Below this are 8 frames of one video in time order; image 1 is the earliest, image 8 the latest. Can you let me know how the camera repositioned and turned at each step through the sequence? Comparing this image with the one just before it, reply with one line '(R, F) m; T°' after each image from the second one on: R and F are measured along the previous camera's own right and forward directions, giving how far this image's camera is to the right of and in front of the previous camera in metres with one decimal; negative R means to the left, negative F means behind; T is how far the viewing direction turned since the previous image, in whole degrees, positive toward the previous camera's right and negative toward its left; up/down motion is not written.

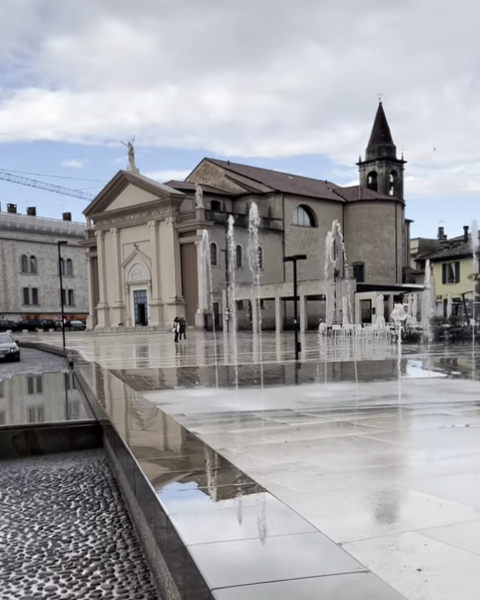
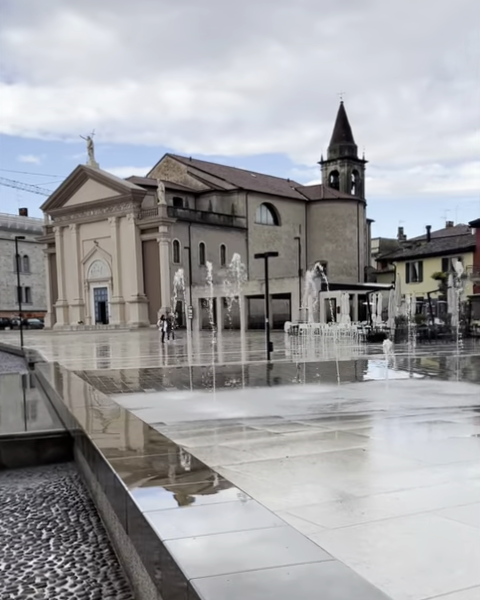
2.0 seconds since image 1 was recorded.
(-0.2, +0.4) m; +3°
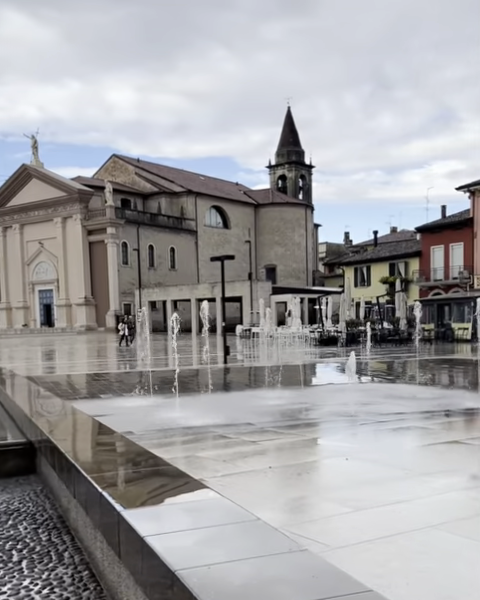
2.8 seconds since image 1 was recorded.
(-0.2, +0.1) m; +5°
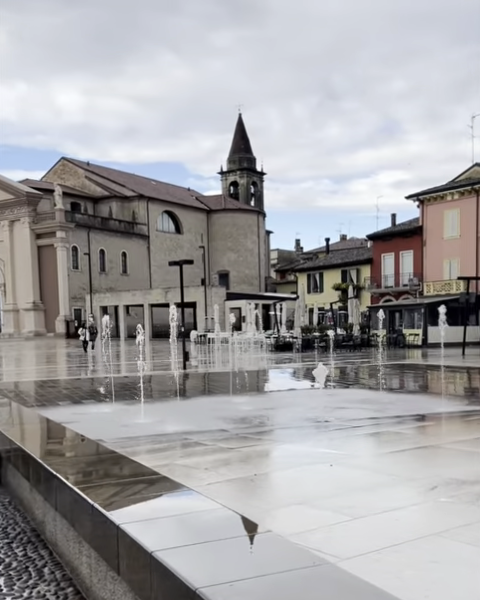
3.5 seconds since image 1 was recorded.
(-0.2, +0.1) m; +4°
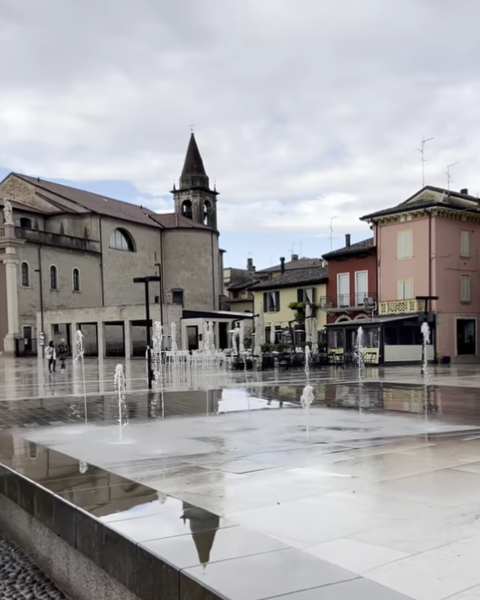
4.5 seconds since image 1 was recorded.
(-0.3, +0.2) m; +4°
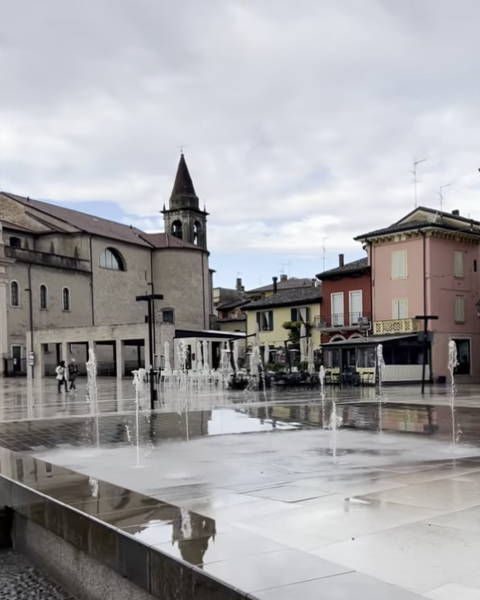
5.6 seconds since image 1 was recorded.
(-0.3, +0.2) m; +1°
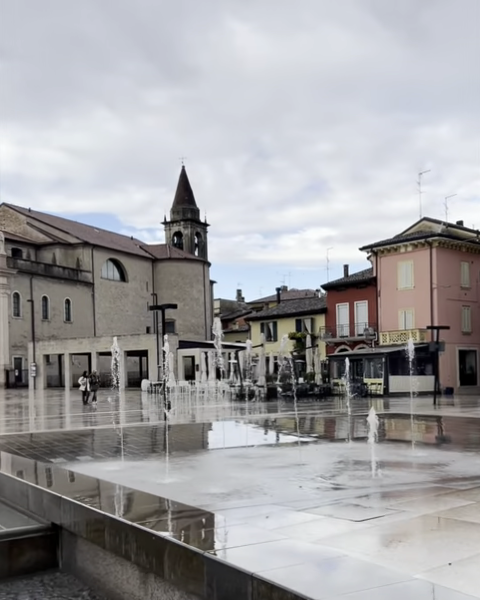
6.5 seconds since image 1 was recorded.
(-0.3, +0.2) m; 0°
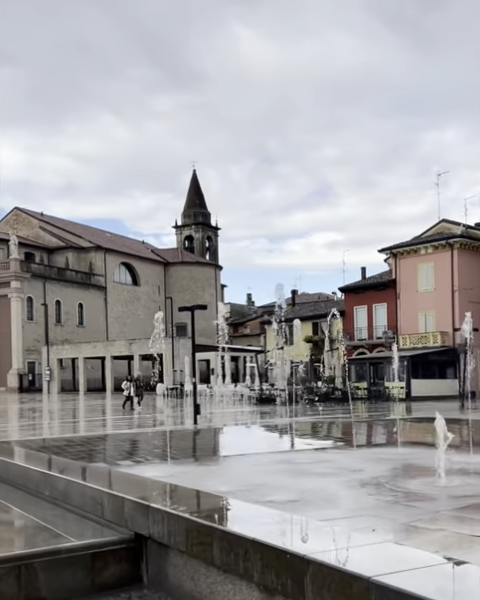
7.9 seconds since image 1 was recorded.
(-0.4, +0.3) m; -1°
